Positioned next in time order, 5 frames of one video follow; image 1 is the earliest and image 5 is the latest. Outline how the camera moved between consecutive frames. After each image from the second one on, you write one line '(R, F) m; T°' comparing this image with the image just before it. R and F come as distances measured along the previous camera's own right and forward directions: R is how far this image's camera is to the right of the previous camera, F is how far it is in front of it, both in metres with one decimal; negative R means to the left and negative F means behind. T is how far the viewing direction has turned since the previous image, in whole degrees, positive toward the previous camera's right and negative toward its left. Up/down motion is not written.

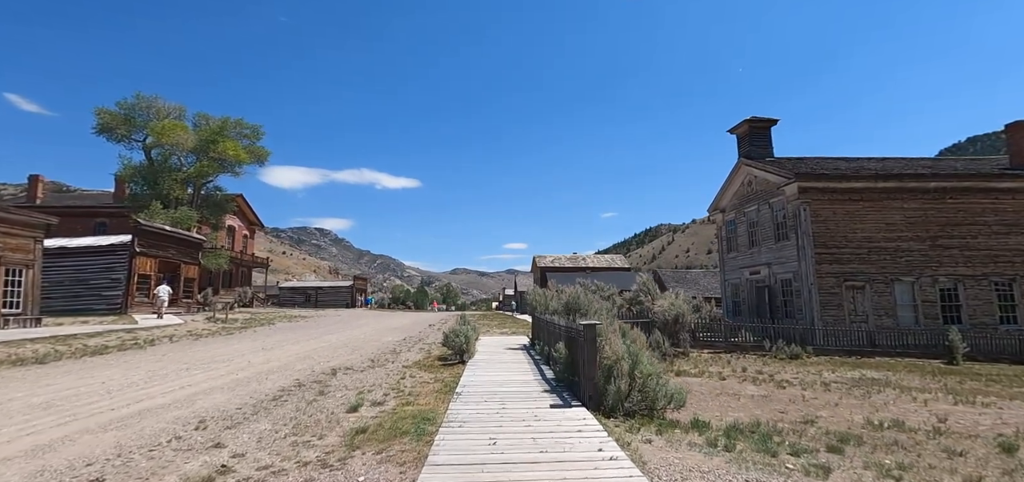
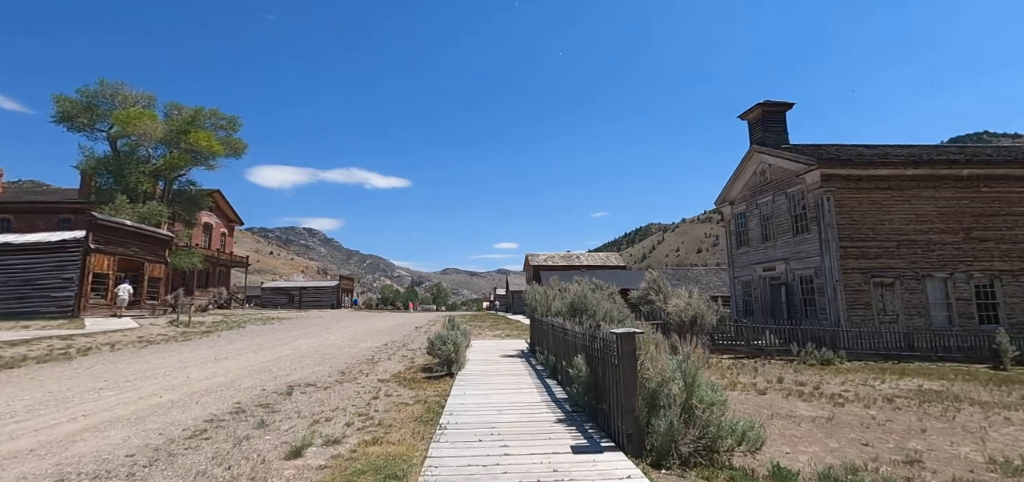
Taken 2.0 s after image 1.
(-0.2, +2.0) m; +1°
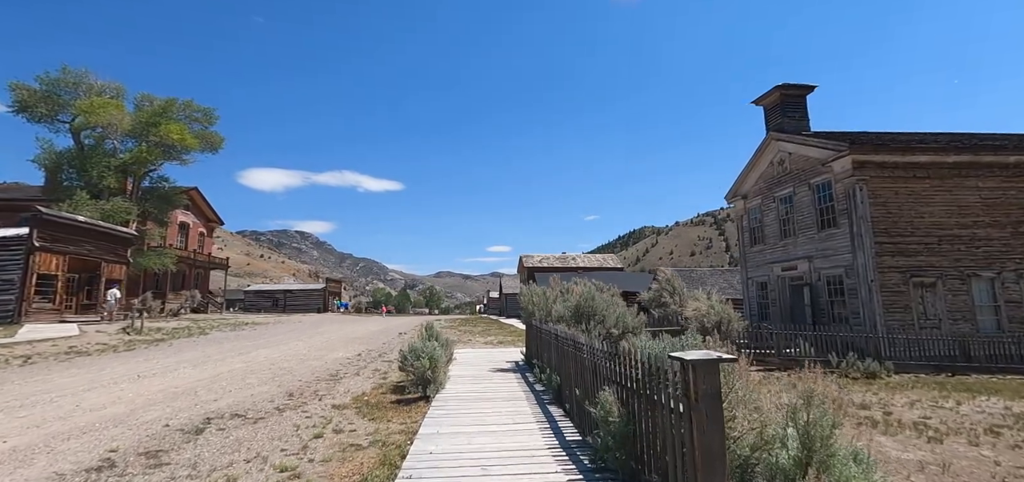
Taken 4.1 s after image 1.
(0.0, +2.2) m; +1°
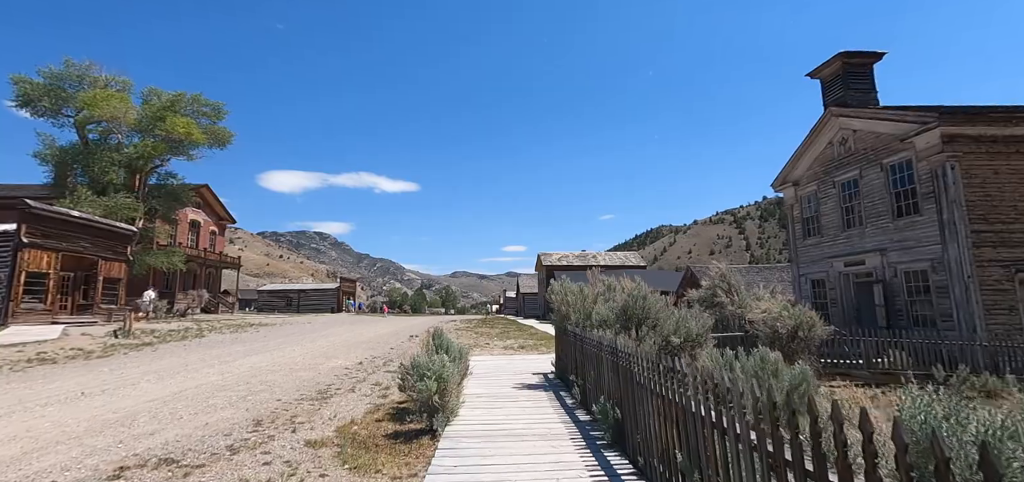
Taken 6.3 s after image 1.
(-0.2, +2.2) m; -2°
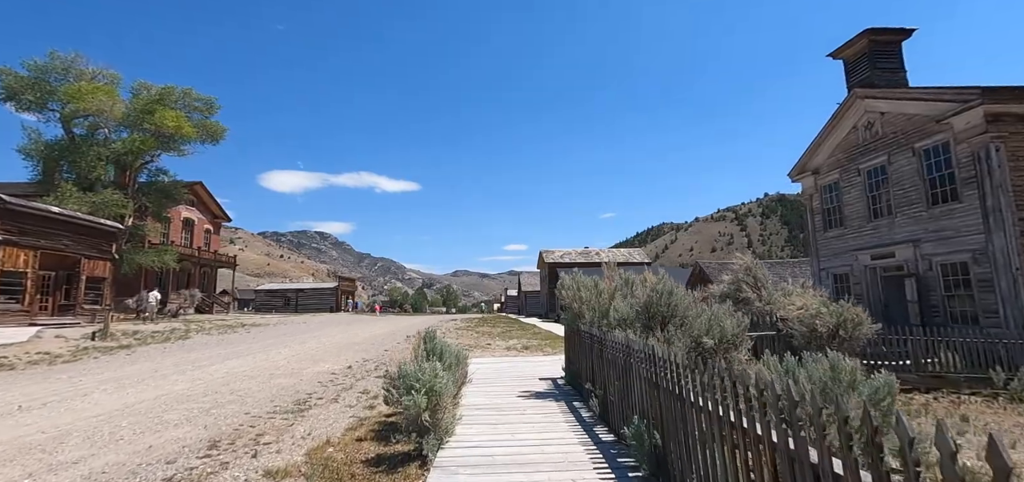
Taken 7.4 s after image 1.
(-0.1, +1.1) m; 0°
